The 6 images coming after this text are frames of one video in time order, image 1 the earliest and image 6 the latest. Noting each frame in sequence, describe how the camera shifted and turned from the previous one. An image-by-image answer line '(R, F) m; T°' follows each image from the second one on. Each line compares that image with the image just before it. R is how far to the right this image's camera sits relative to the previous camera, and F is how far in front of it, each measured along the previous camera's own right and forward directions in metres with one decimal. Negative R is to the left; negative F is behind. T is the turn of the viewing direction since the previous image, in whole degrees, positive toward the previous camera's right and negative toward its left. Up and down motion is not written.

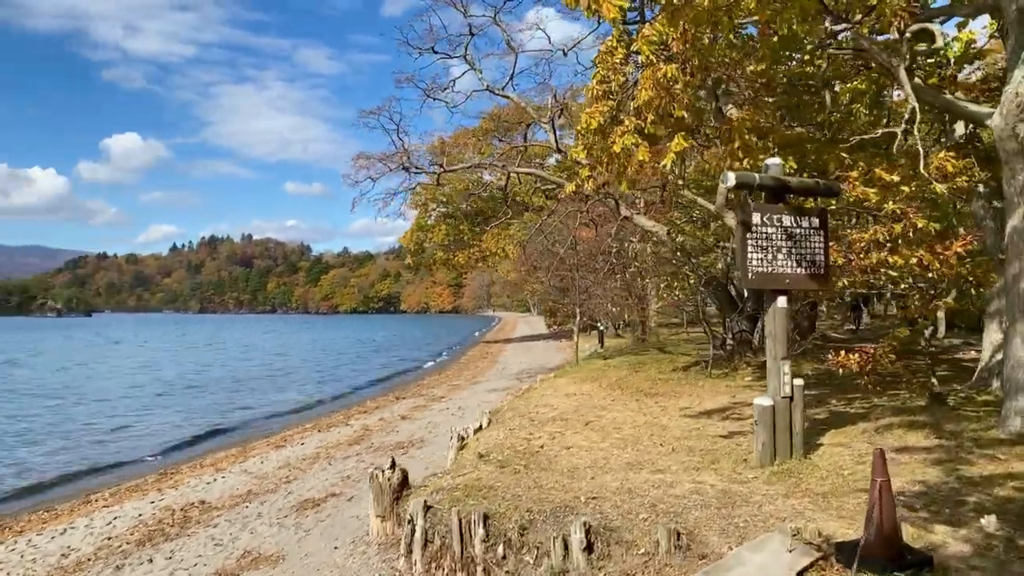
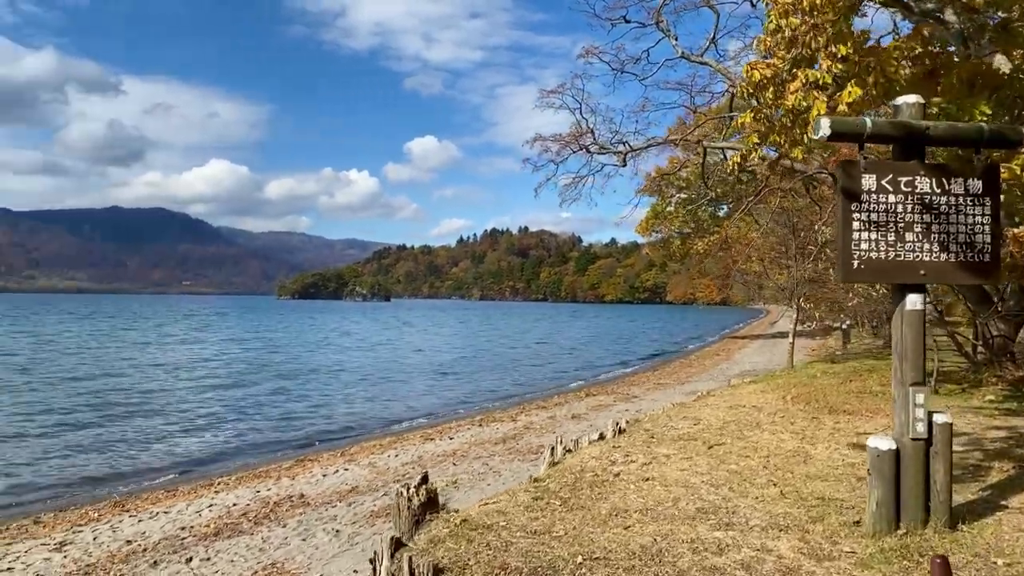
(+1.9, +1.9) m; -19°
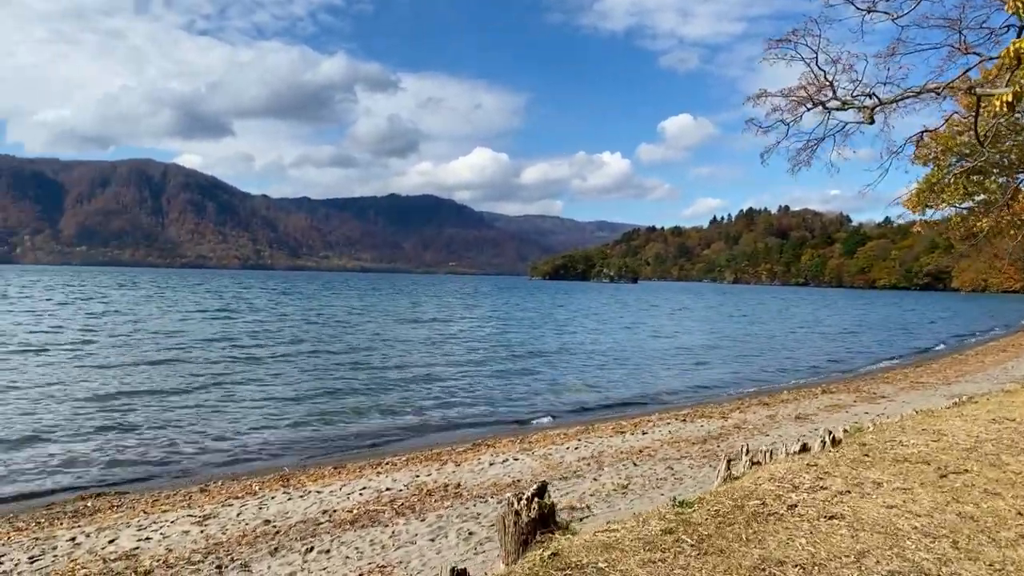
(+0.8, +1.5) m; -18°
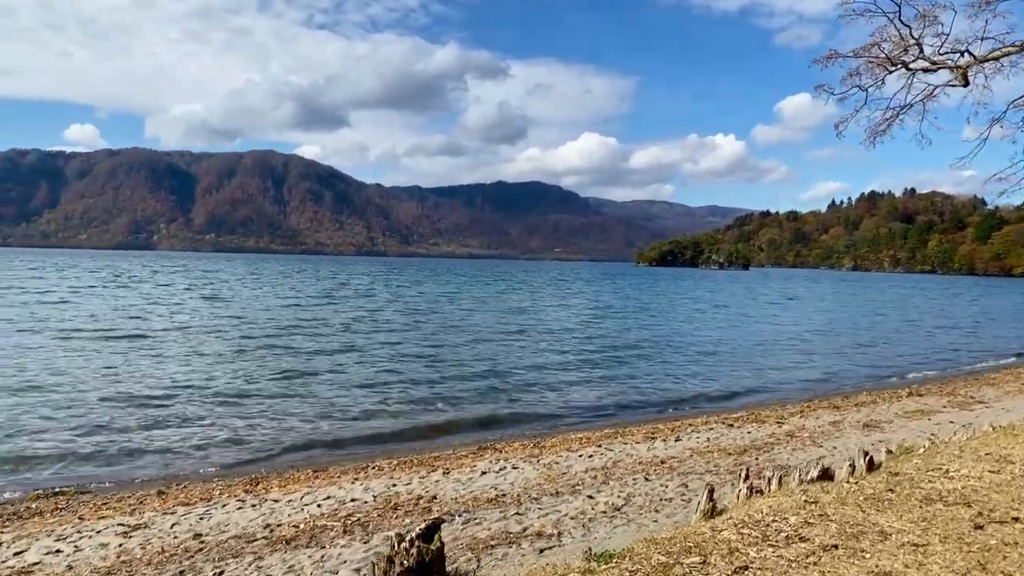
(+1.4, +1.3) m; -8°
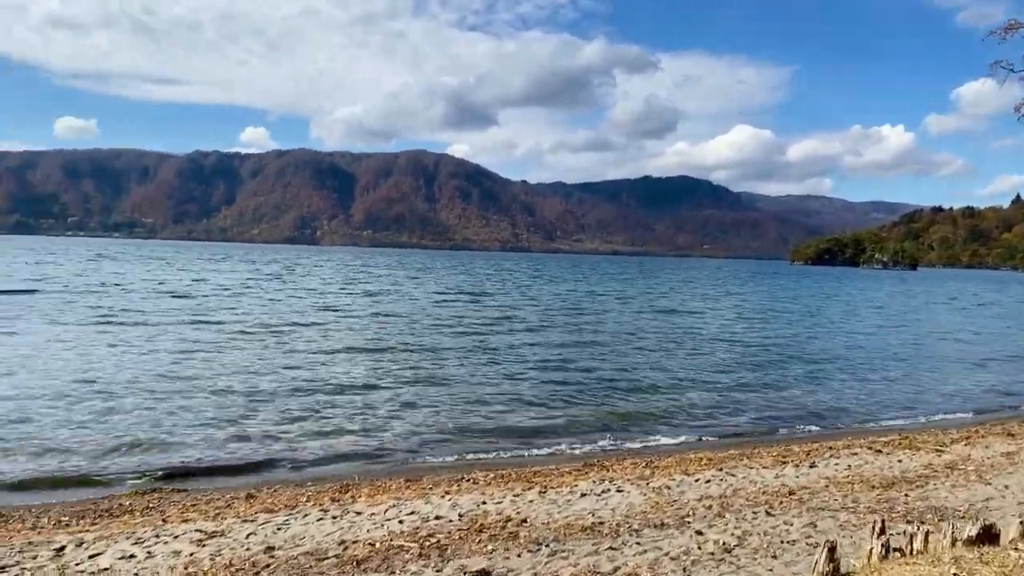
(+0.4, +0.9) m; -10°
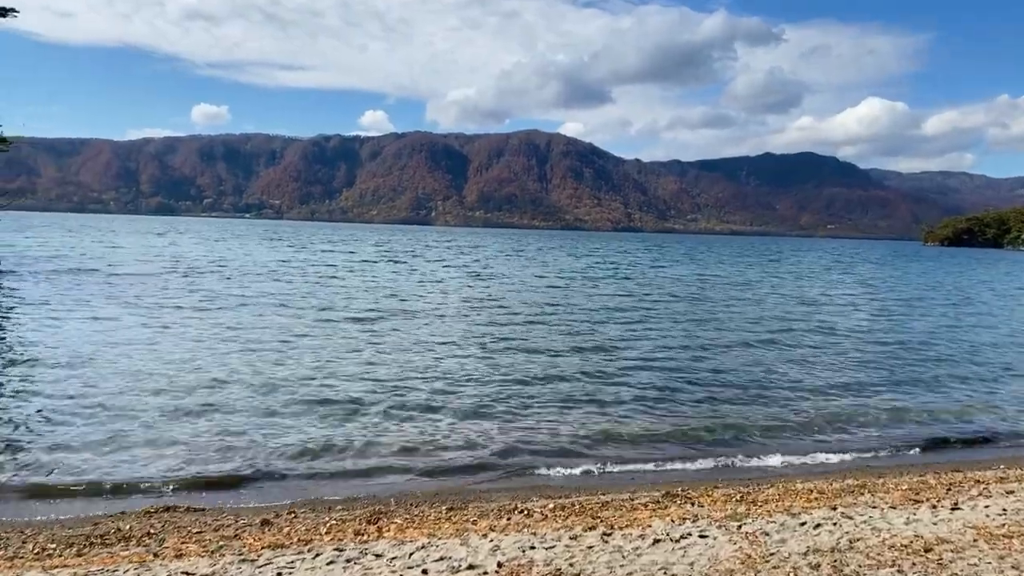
(+0.5, +1.6) m; -8°
